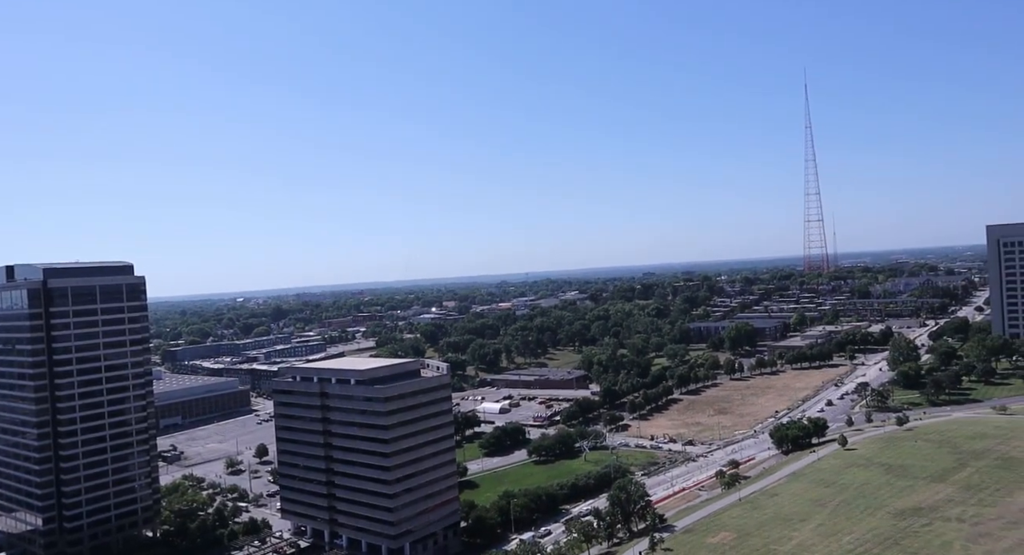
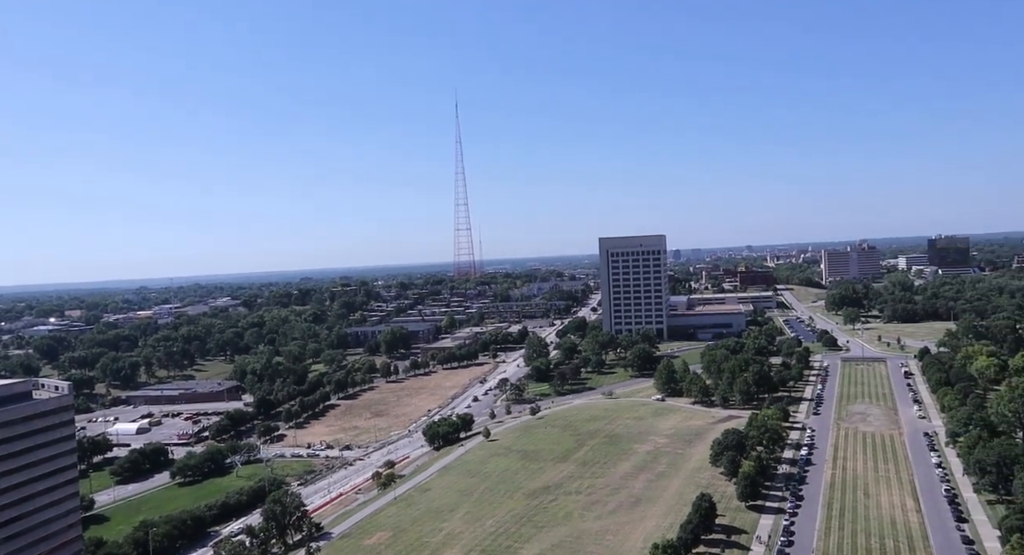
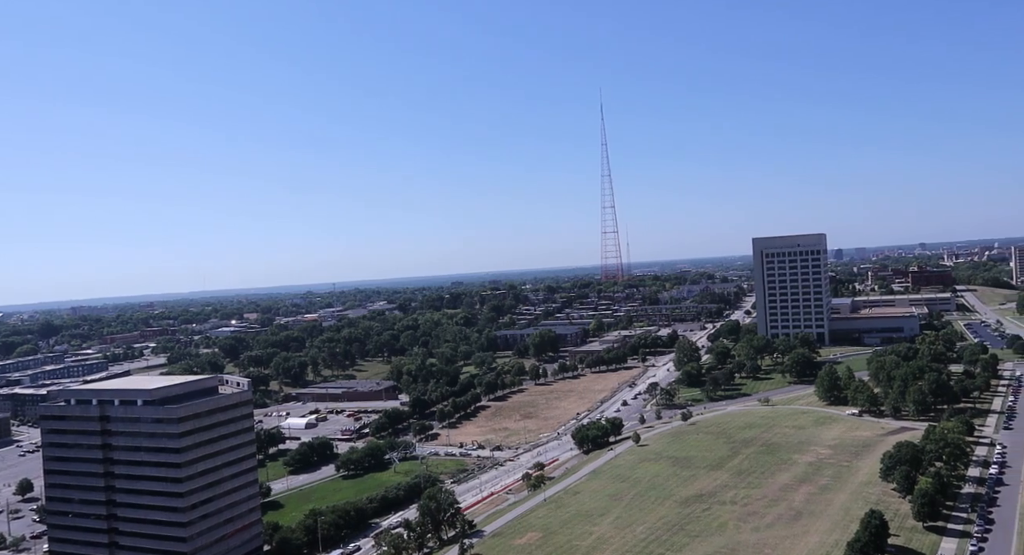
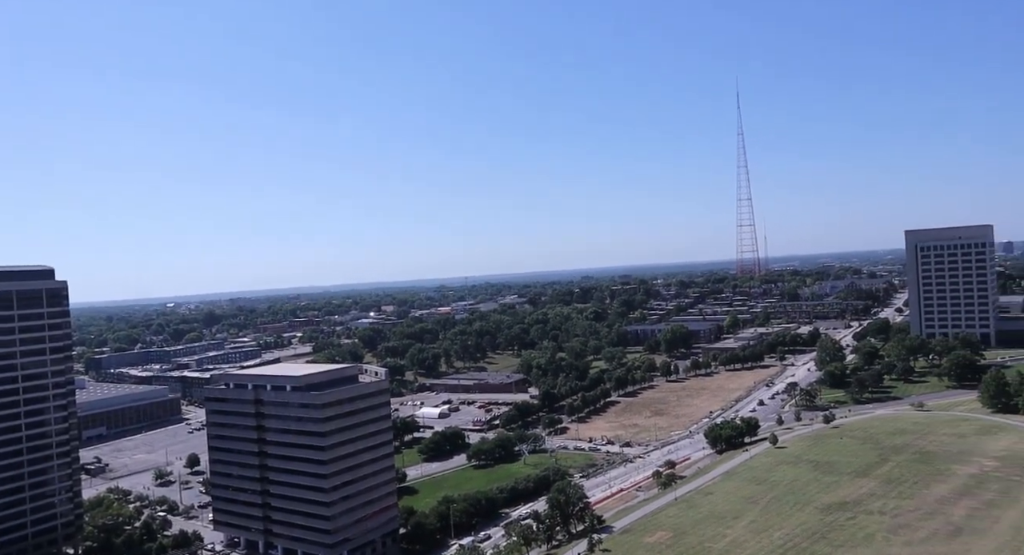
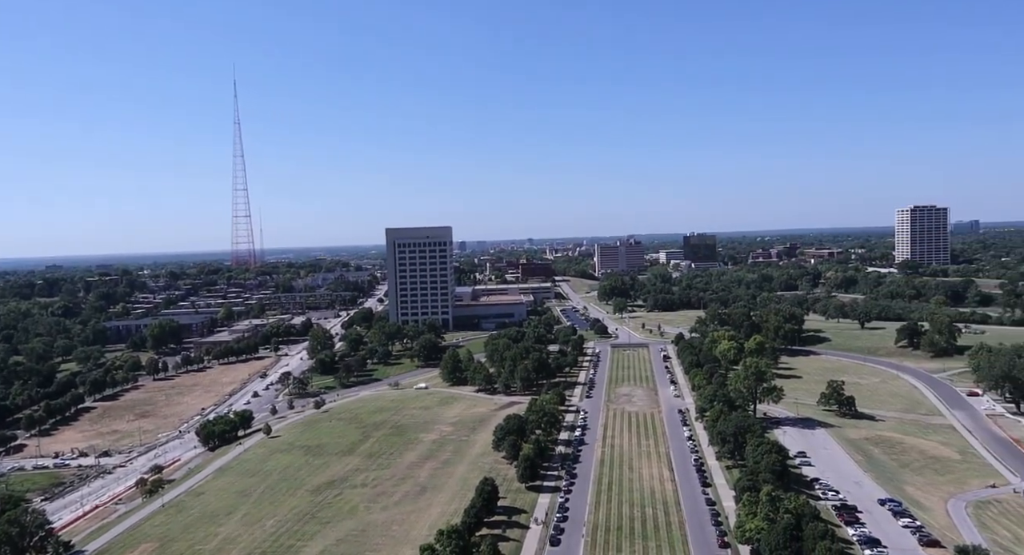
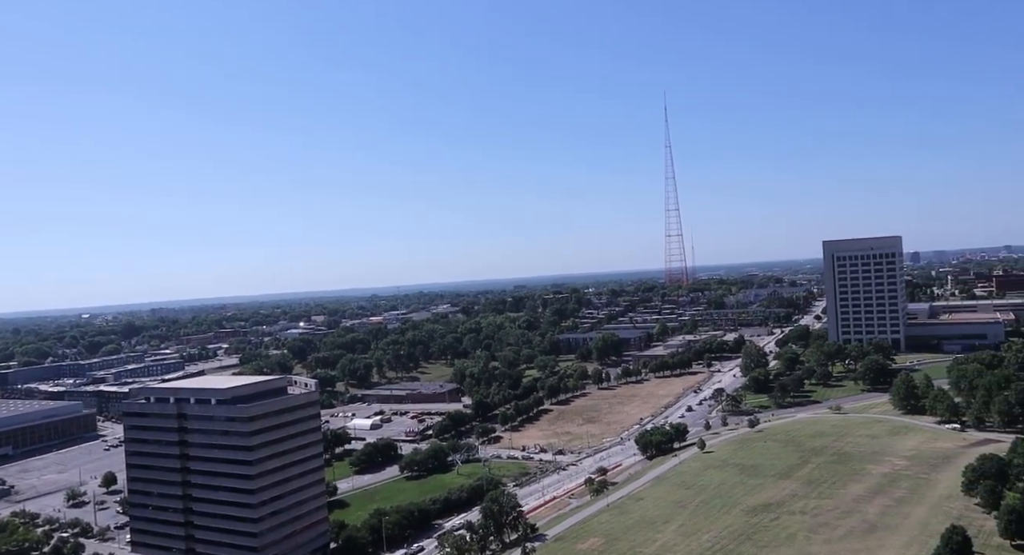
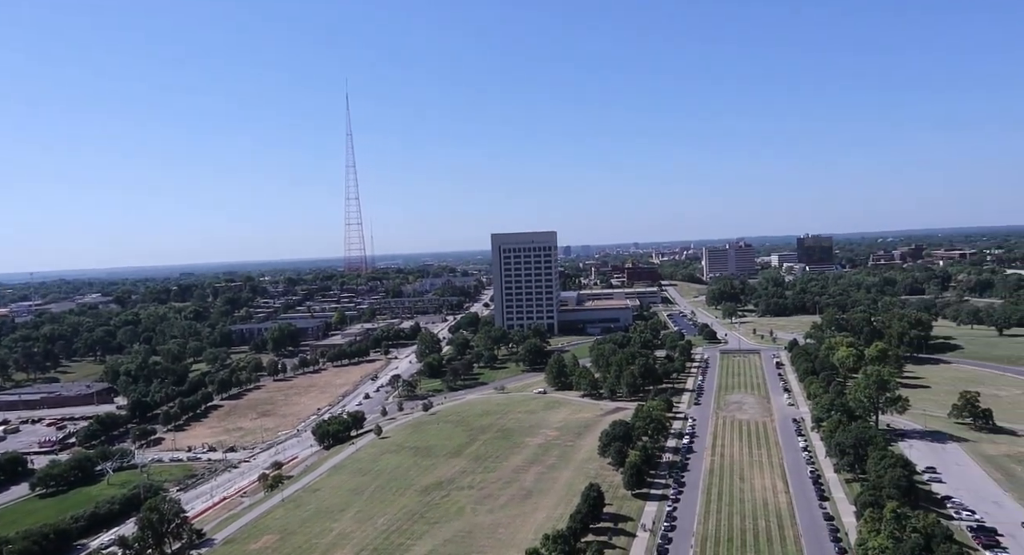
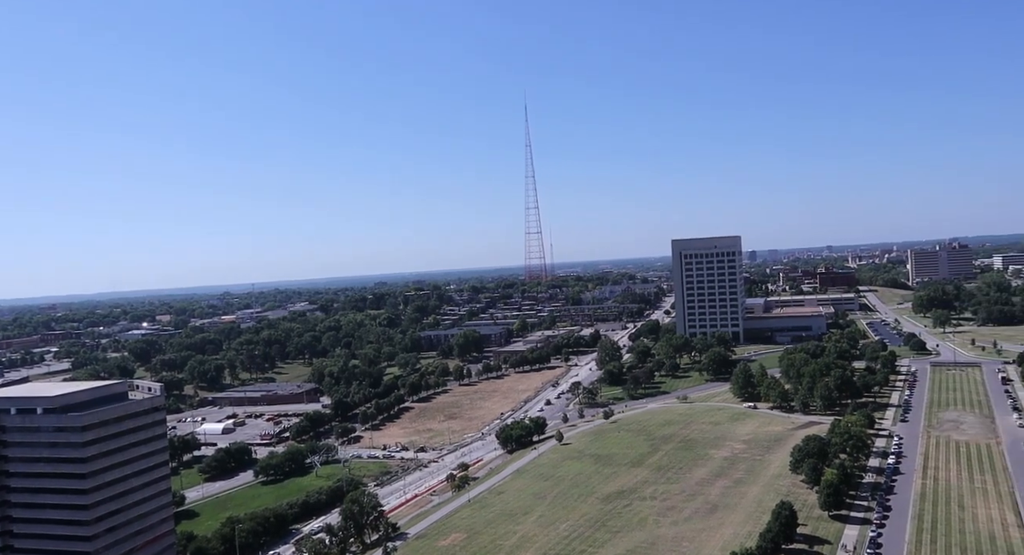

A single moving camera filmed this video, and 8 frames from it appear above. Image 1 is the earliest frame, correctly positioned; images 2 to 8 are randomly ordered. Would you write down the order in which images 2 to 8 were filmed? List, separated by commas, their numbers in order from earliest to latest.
4, 6, 3, 8, 2, 7, 5
